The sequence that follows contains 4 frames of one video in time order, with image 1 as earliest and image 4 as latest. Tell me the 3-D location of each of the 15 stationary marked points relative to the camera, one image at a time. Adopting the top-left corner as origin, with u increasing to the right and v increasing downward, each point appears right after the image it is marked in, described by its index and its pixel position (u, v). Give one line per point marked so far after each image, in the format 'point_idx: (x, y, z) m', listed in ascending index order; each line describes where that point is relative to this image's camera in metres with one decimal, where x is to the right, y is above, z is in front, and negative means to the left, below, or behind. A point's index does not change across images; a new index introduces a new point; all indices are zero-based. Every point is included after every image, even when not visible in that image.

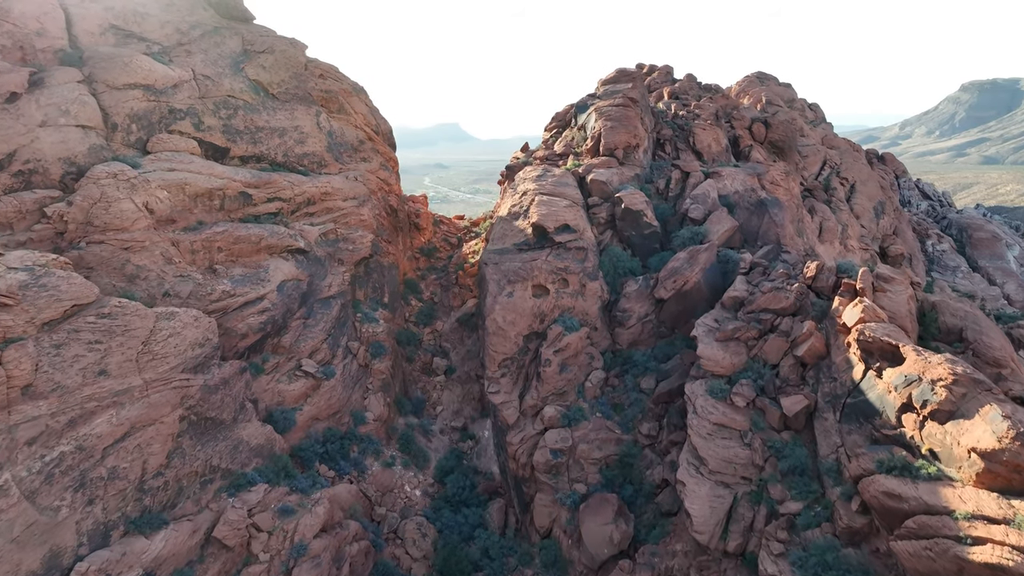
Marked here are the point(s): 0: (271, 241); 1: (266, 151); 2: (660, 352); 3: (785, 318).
0: (-7.4, +1.4, +17.3) m
1: (-8.8, +4.9, +20.1) m
2: (+4.1, -1.8, +15.7) m
3: (+6.6, -0.7, +13.7) m
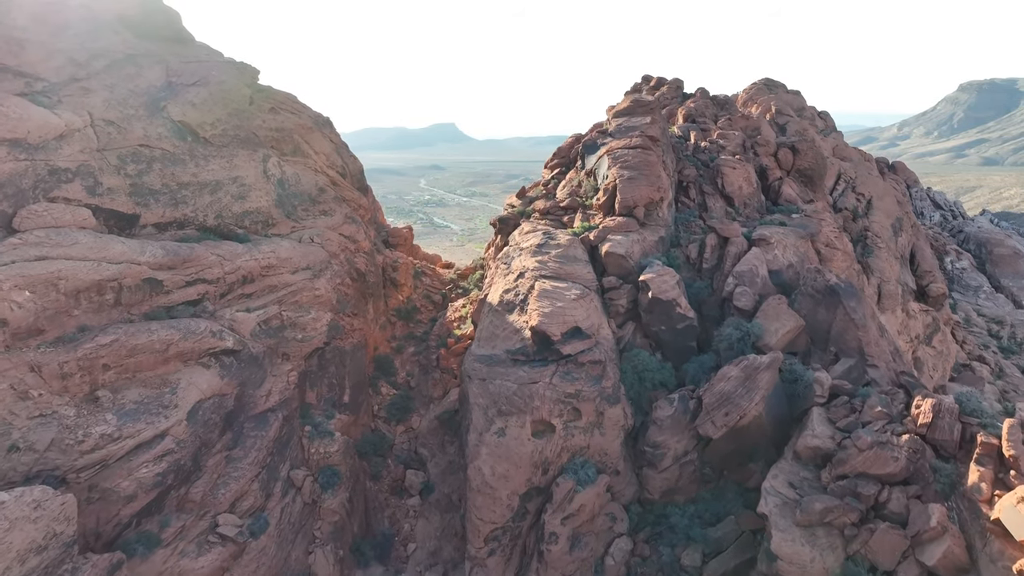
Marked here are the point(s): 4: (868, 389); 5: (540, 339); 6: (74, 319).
0: (-7.6, -1.3, +13.0) m
1: (-9.0, +2.1, +15.8) m
2: (+3.9, -4.5, +11.5) m
3: (+6.5, -3.4, +9.5) m
4: (+7.2, -2.0, +11.3) m
5: (+0.6, -1.1, +12.3) m
6: (-9.4, -0.7, +12.1) m
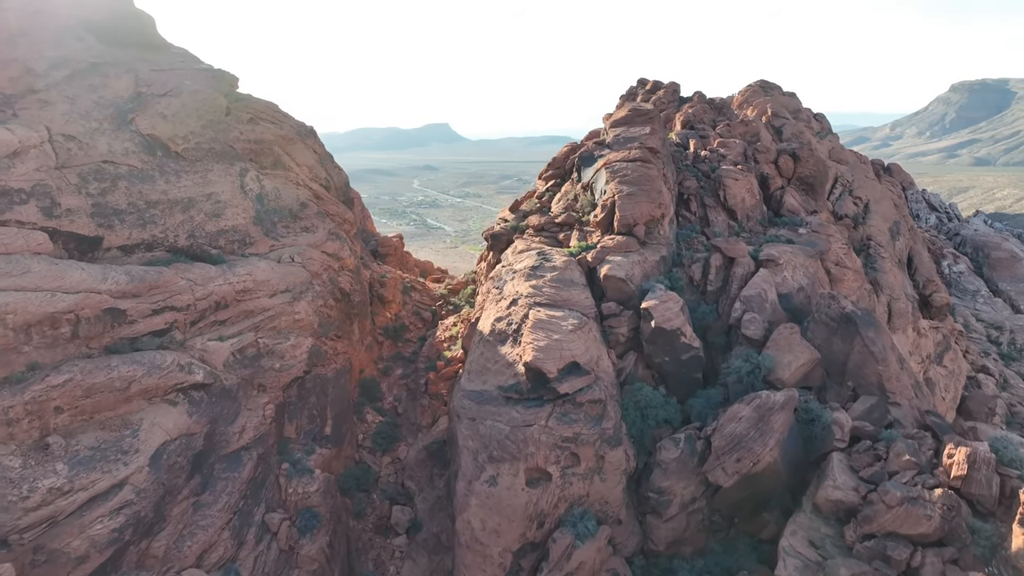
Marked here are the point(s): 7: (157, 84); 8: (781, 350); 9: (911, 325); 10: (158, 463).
0: (-7.8, -2.0, +11.9) m
1: (-9.2, +1.4, +14.7) m
2: (+3.8, -5.2, +10.5) m
3: (+6.4, -4.1, +8.6) m
4: (+7.0, -2.7, +10.4) m
5: (+0.5, -1.8, +11.4) m
6: (-9.6, -1.4, +11.0) m
7: (-10.2, +5.9, +16.2) m
8: (+5.8, -1.4, +12.2) m
9: (+13.3, -1.2, +18.8) m
10: (-7.2, -3.5, +11.4) m
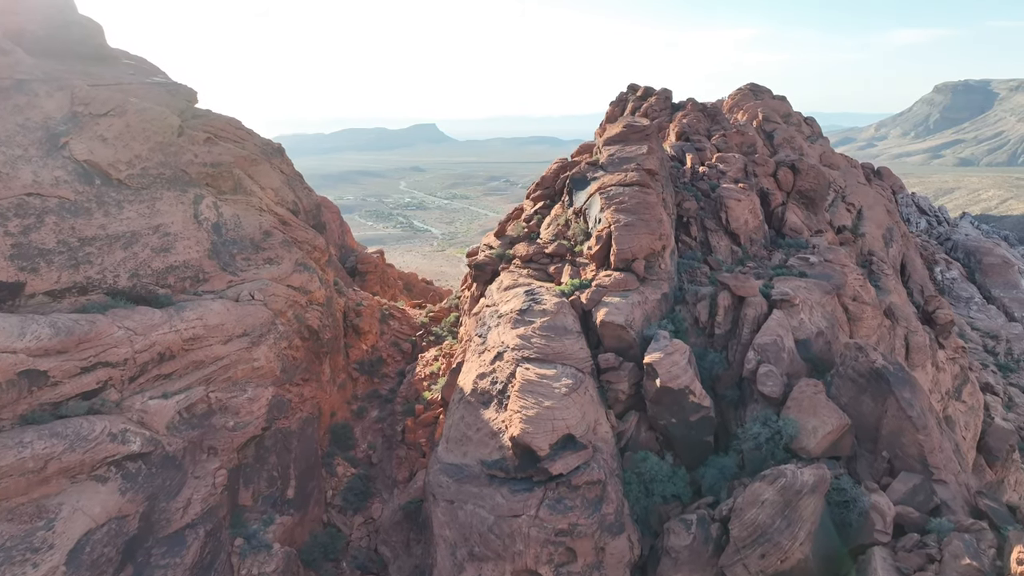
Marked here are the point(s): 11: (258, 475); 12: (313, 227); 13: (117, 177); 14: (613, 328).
0: (-8.0, -3.1, +10.1) m
1: (-9.5, +0.3, +12.9) m
2: (+3.6, -6.2, +8.9) m
3: (+6.2, -5.1, +7.1) m
4: (+6.8, -3.7, +8.9) m
5: (+0.2, -2.8, +9.7) m
6: (-9.8, -2.5, +9.2) m
7: (-10.6, +4.7, +14.4) m
8: (+5.6, -2.4, +10.7) m
9: (+12.9, -2.2, +17.4) m
10: (-7.4, -4.6, +9.6) m
11: (-6.0, -4.4, +13.3) m
12: (-6.7, +2.0, +19.1) m
13: (-9.8, +2.7, +13.9) m
14: (+2.2, -0.9, +12.1) m
